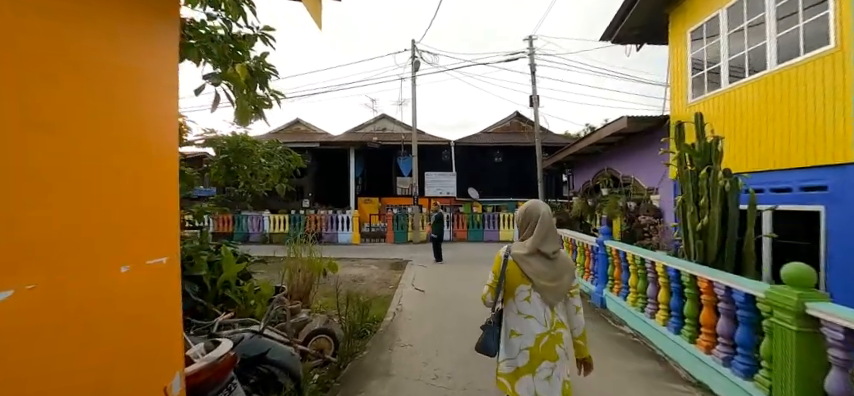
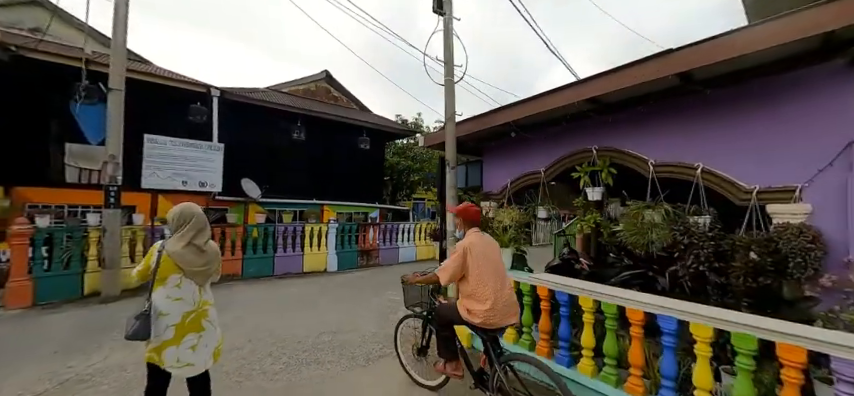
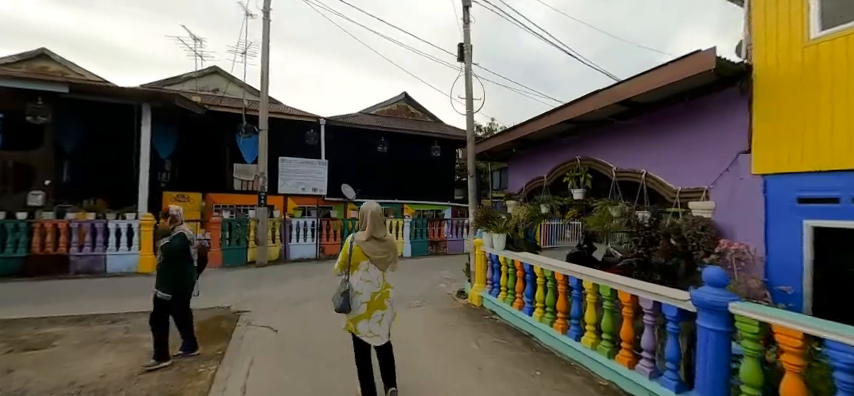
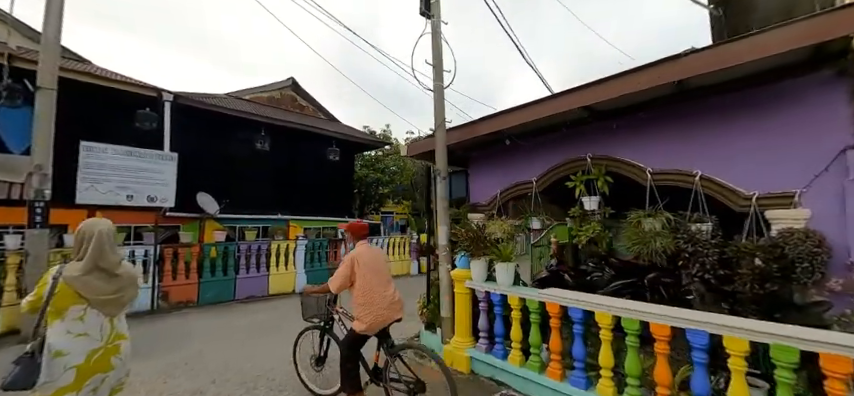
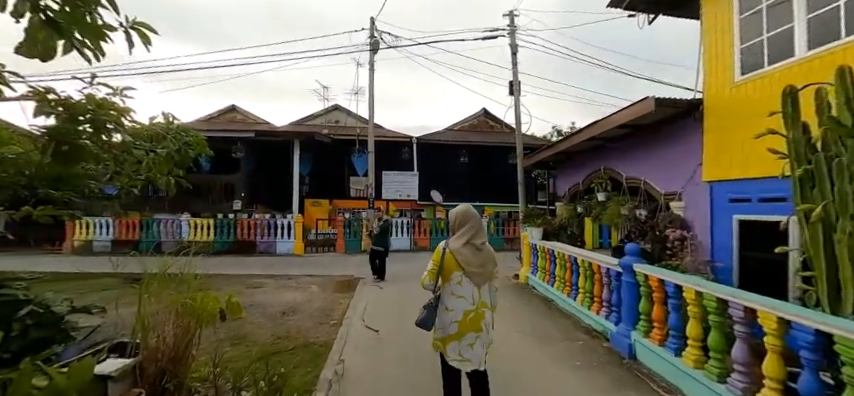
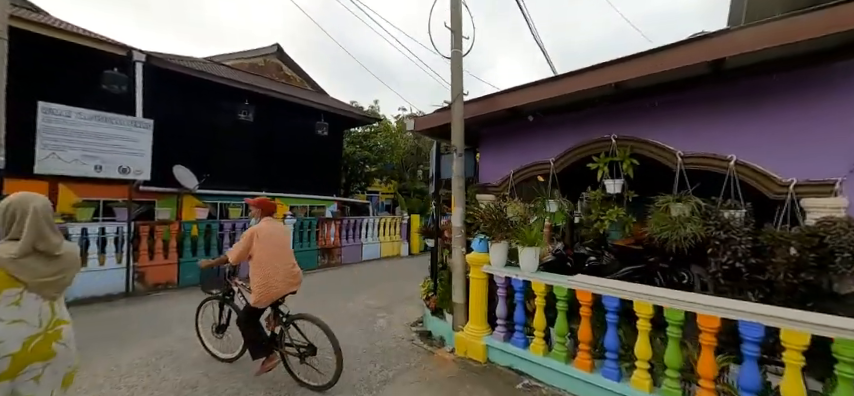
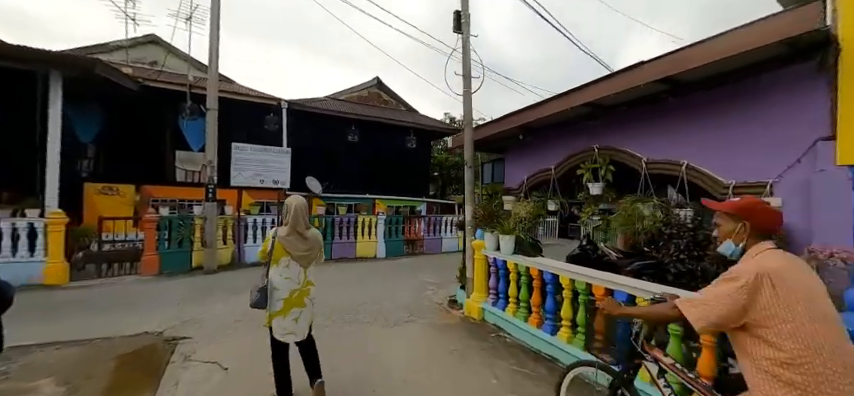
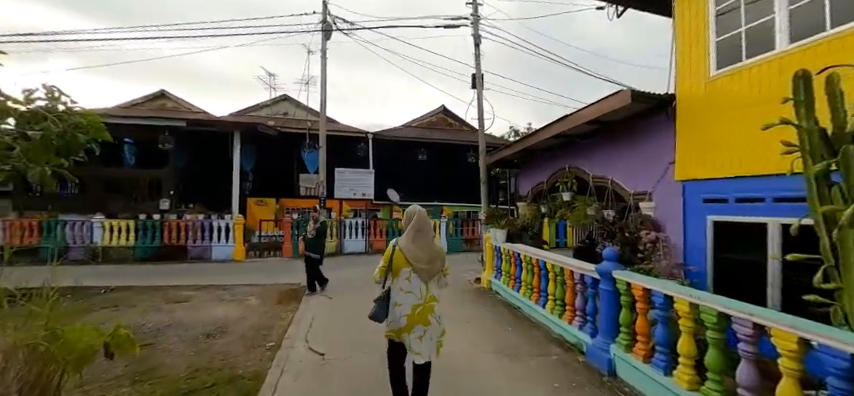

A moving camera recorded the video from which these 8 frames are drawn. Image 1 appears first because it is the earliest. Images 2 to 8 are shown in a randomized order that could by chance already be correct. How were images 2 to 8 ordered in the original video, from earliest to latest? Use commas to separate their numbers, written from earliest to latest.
5, 8, 3, 7, 2, 4, 6
